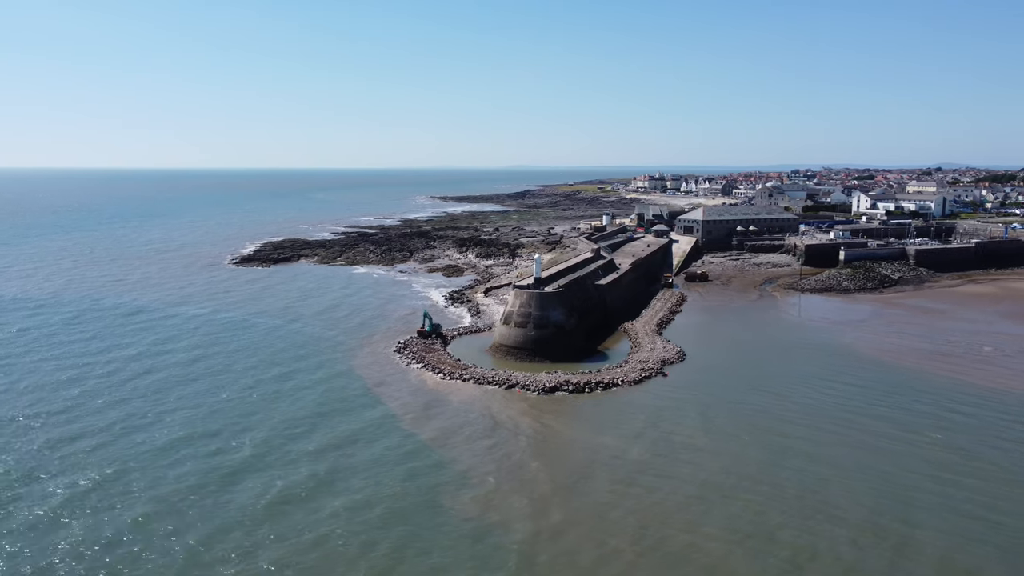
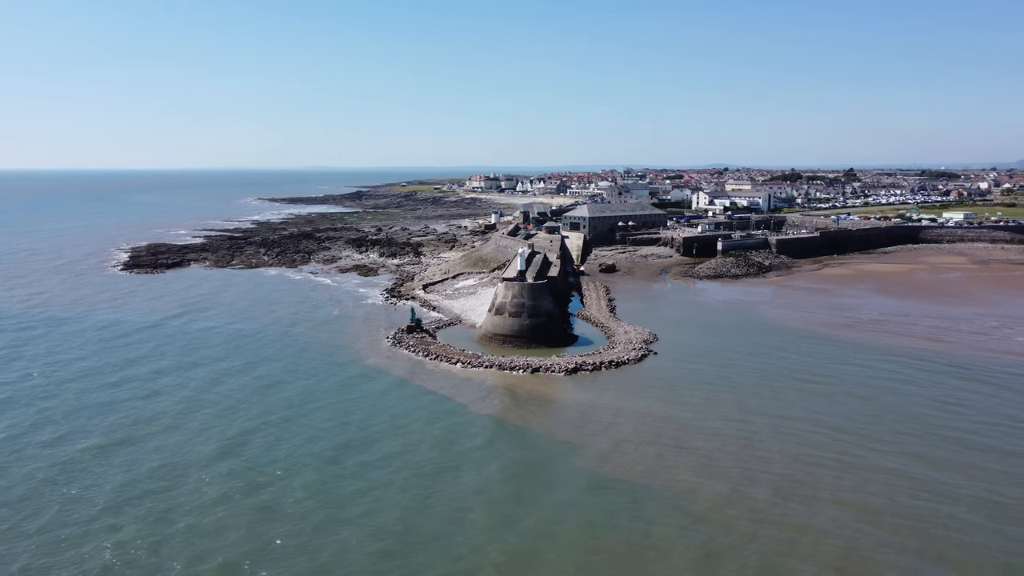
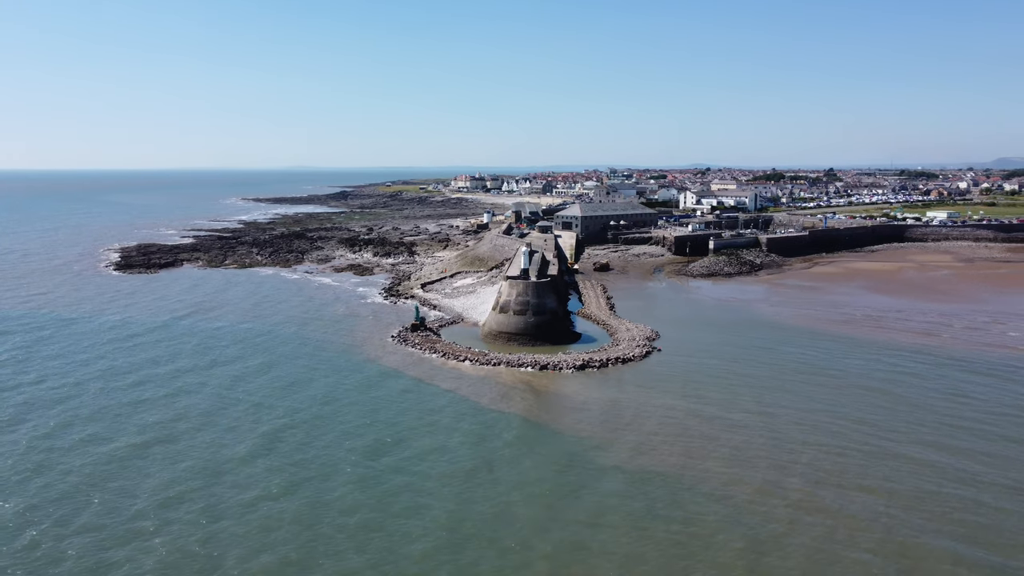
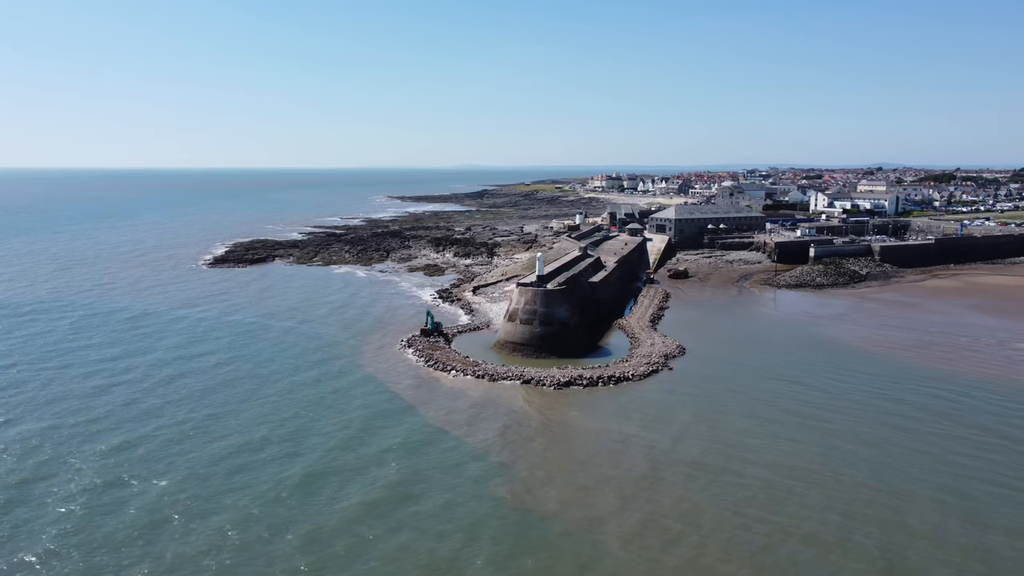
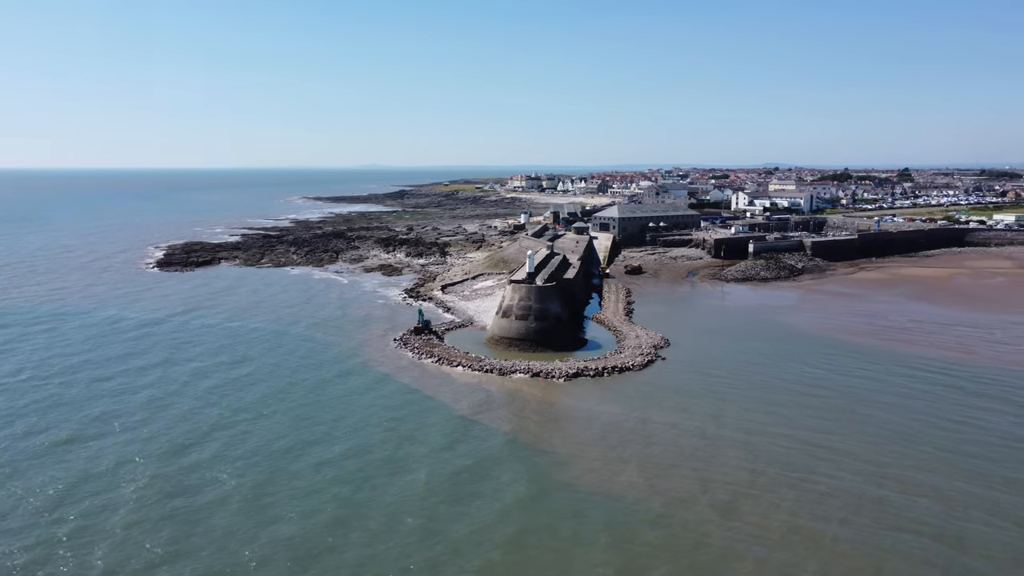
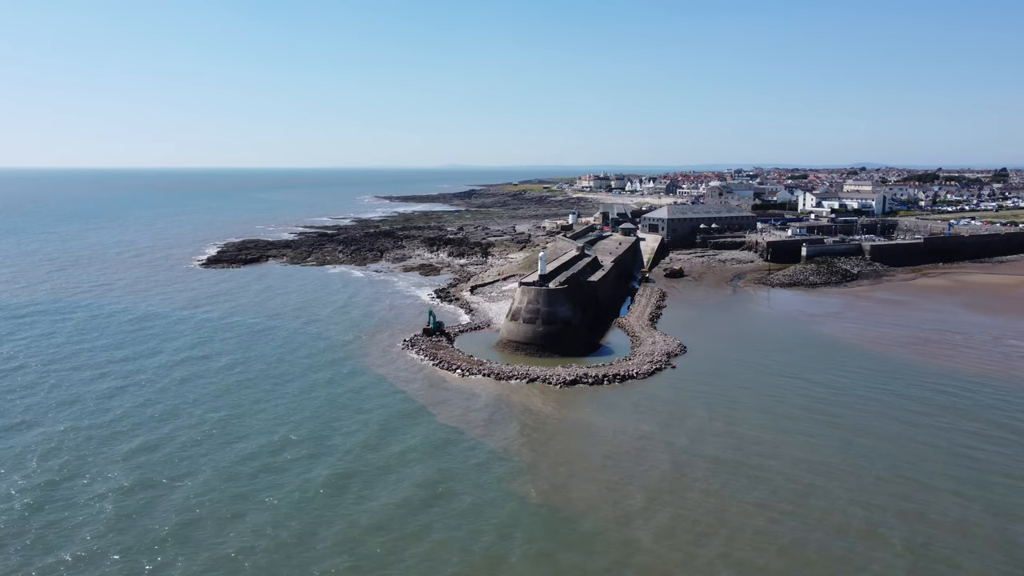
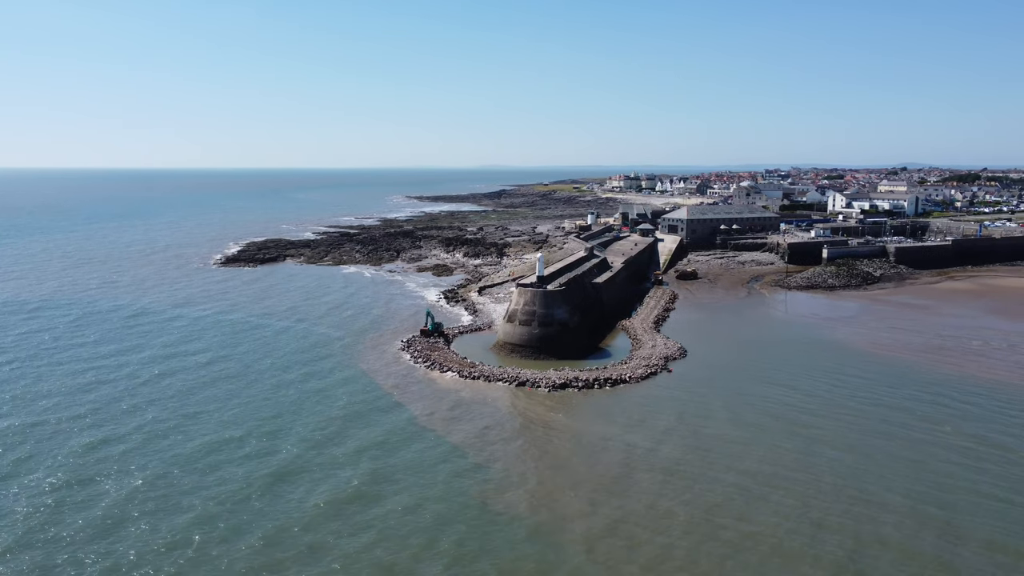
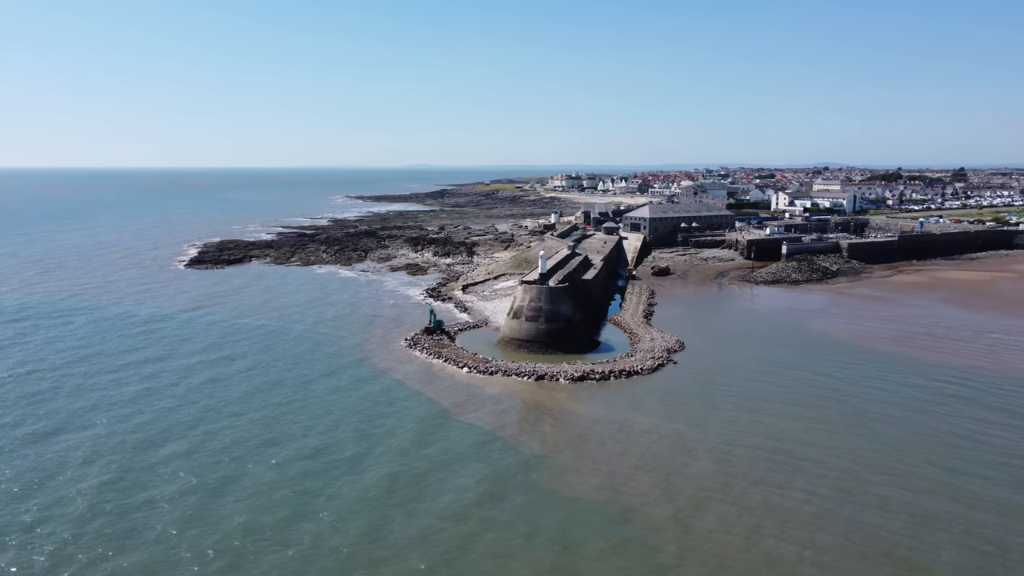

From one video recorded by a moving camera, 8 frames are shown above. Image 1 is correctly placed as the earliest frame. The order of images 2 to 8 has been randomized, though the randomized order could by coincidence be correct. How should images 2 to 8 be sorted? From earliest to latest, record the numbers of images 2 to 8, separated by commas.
7, 4, 6, 8, 5, 2, 3
